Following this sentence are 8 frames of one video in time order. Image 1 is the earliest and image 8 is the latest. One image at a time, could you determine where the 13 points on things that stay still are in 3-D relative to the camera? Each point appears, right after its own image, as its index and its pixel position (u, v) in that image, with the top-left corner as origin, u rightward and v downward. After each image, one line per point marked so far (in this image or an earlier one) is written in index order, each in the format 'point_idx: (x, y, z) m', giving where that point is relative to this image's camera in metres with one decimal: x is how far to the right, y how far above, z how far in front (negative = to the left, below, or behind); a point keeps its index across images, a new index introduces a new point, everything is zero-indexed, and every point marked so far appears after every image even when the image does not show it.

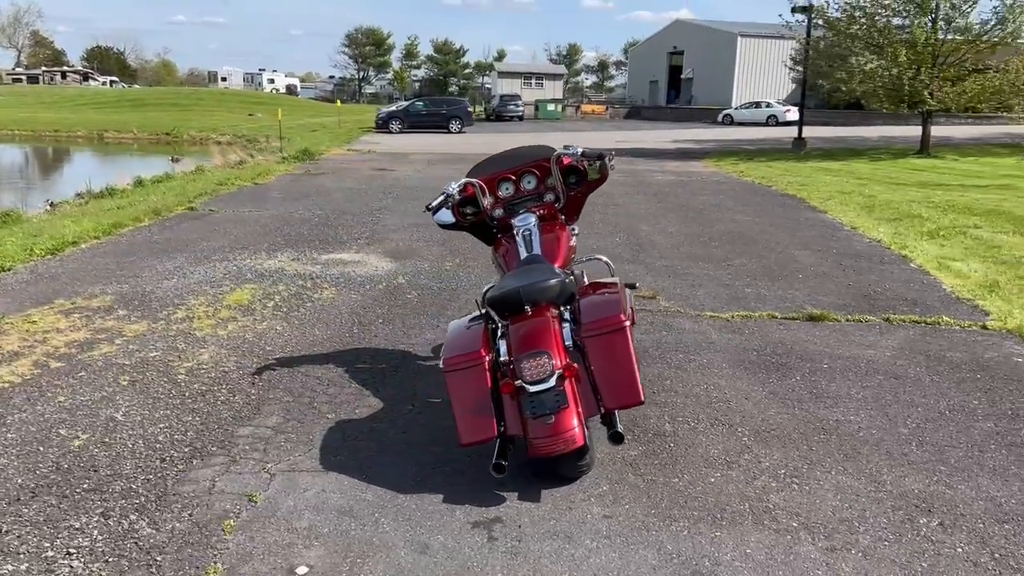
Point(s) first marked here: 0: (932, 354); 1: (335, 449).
0: (+2.7, -0.4, +5.5) m
1: (-0.7, -0.7, +3.8) m
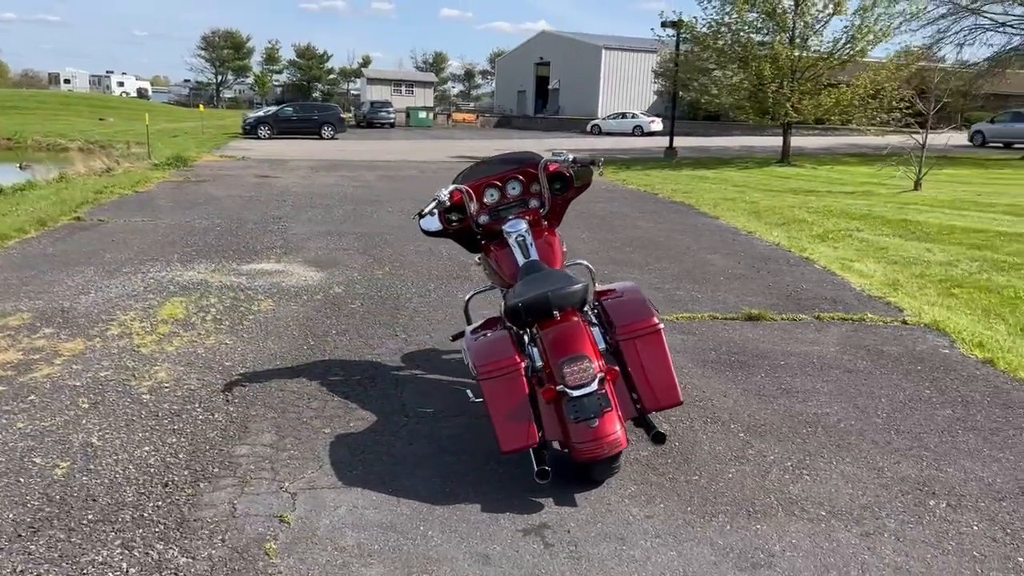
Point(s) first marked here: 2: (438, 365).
0: (+2.5, -0.4, +5.9) m
1: (-0.7, -0.7, +3.7) m
2: (-0.4, -0.5, +5.2) m
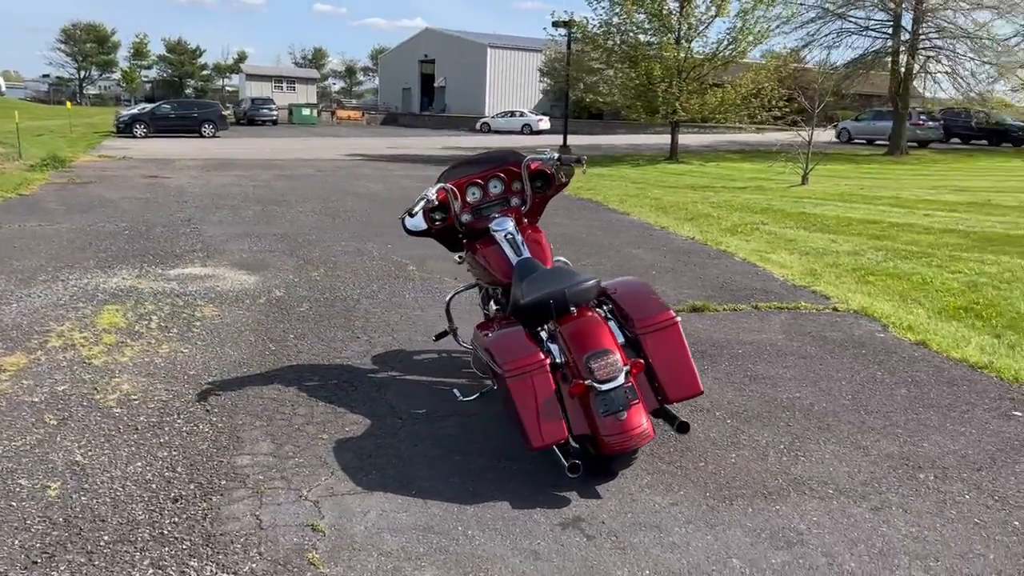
0: (+2.2, -0.3, +6.3) m
1: (-0.6, -0.8, +3.6) m
2: (-0.6, -0.5, +5.2) m
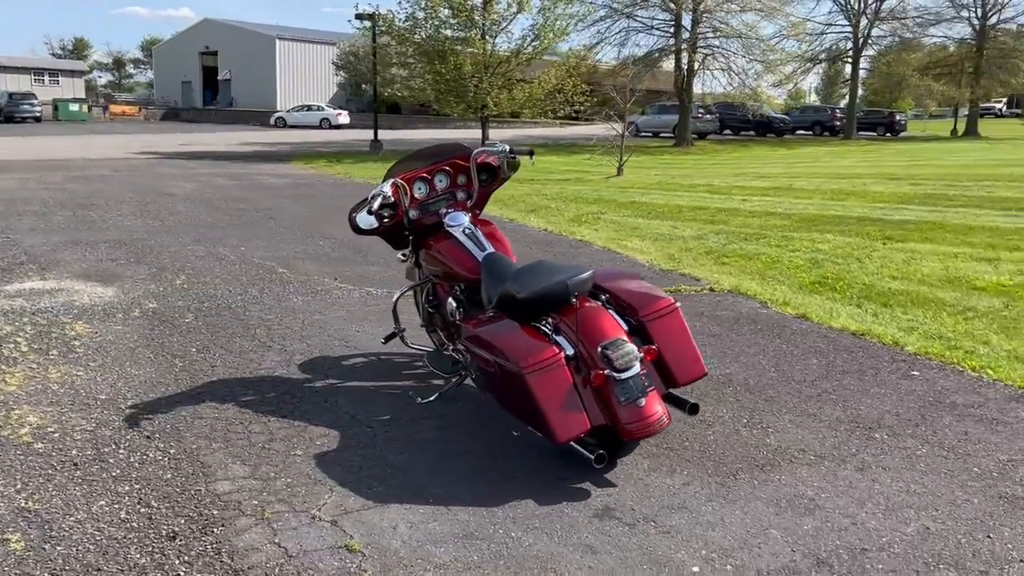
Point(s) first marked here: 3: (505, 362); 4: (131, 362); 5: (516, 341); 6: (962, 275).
0: (+1.5, -0.2, +6.6) m
1: (-0.6, -0.8, +3.4) m
2: (-0.9, -0.5, +4.9) m
3: (0.0, -0.3, +3.3) m
4: (-2.3, -0.4, +5.1) m
5: (0.0, -0.2, +3.4) m
6: (+4.2, +0.1, +8.1) m
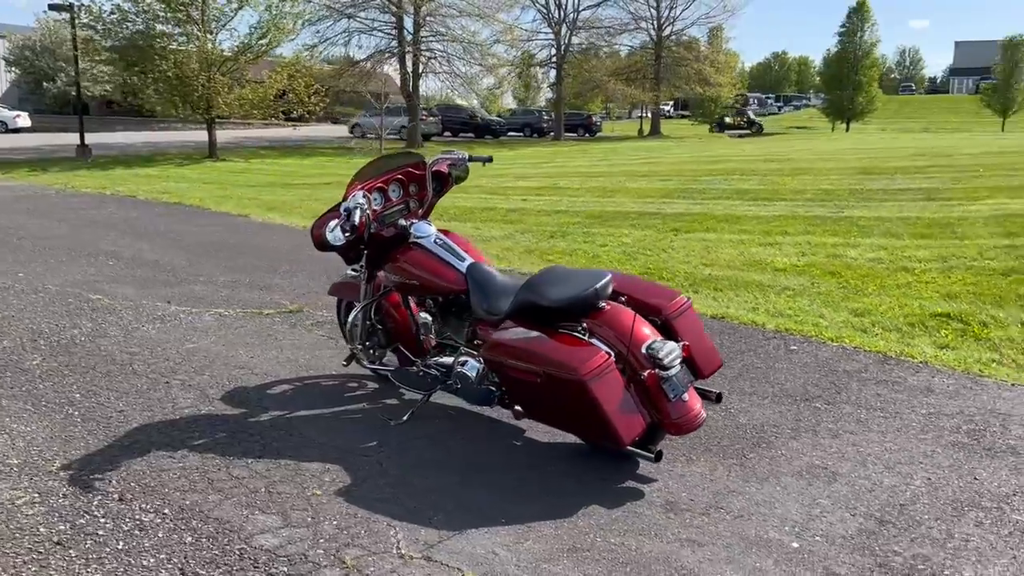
0: (+0.5, -0.2, +6.9) m
1: (-0.4, -0.8, +3.2) m
2: (-1.2, -0.6, +4.6) m
3: (+0.2, -0.3, +3.4) m
4: (-2.5, -0.6, +4.3) m
5: (+0.2, -0.2, +3.4) m
6: (+2.6, +0.3, +9.1) m
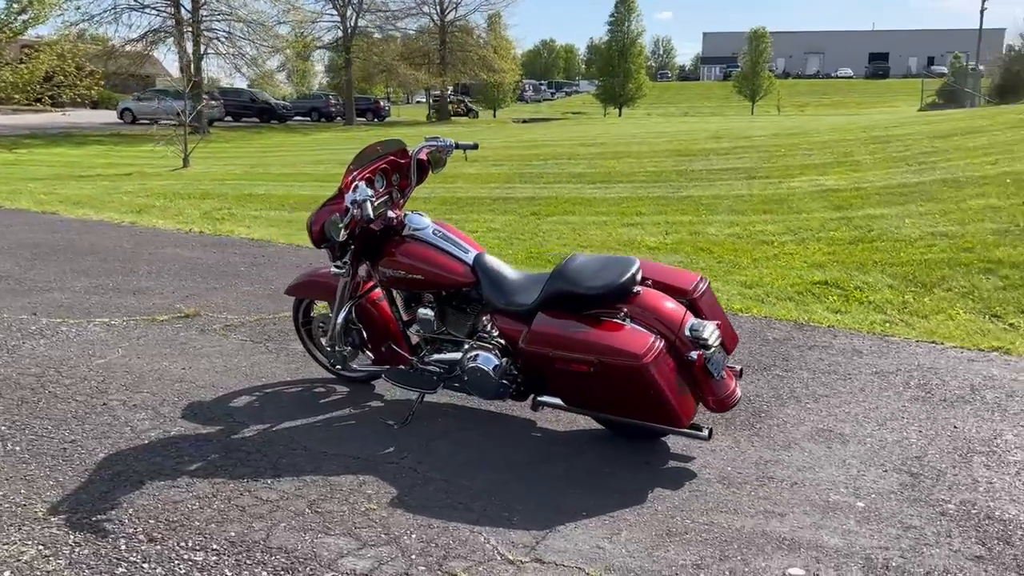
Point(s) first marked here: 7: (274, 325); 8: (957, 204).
0: (-0.2, -0.1, +6.9) m
1: (-0.1, -0.8, +3.1) m
2: (-1.2, -0.6, +4.2) m
3: (+0.4, -0.3, +3.3) m
4: (-2.4, -0.7, +3.6) m
5: (+0.4, -0.2, +3.4) m
6: (+1.3, +0.5, +9.5) m
7: (-1.6, -0.2, +6.0) m
8: (+4.9, +0.9, +9.6) m
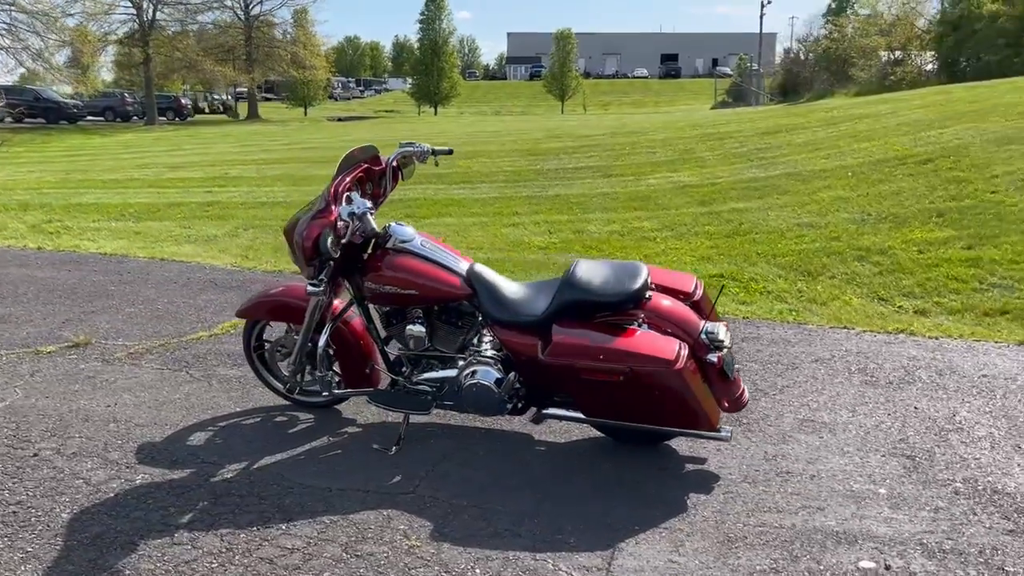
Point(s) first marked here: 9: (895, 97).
0: (-0.8, -0.1, +6.7) m
1: (+0.1, -0.9, +3.0) m
2: (-1.3, -0.7, +3.8) m
3: (+0.5, -0.3, +3.3) m
4: (-2.3, -0.9, +3.0) m
5: (+0.5, -0.2, +3.4) m
6: (0.0, +0.5, +9.5) m
7: (-2.1, -0.4, +5.4) m
8: (+3.6, +1.1, +10.4) m
9: (+8.8, +4.4, +19.9) m
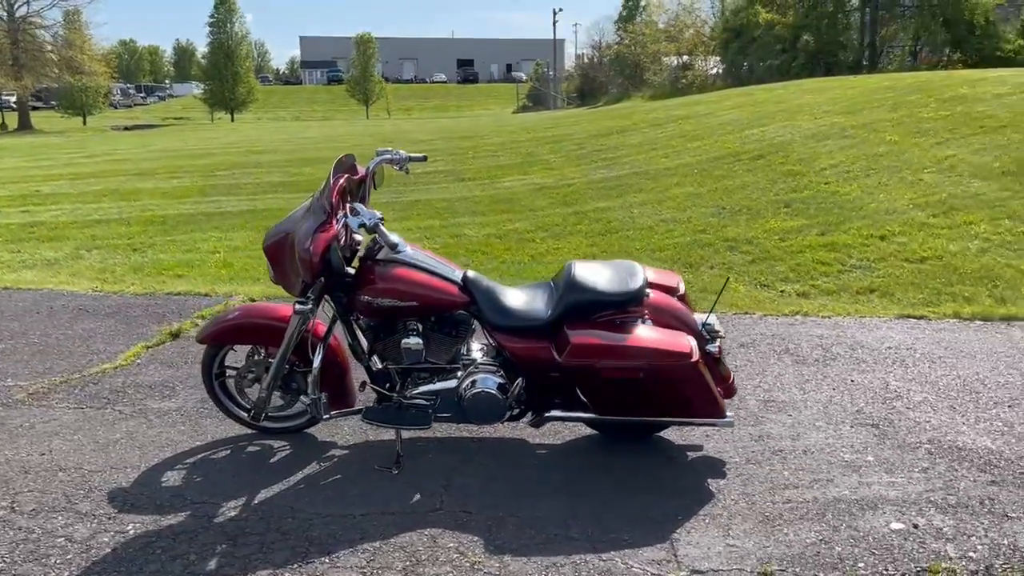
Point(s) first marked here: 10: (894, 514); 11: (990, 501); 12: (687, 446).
0: (-1.4, -0.2, +6.4) m
1: (+0.3, -0.9, +3.0) m
2: (-1.2, -0.8, +3.5) m
3: (+0.6, -0.3, +3.4) m
4: (-2.1, -1.0, +2.5) m
5: (+0.5, -0.2, +3.4) m
6: (-1.3, +0.5, +9.4) m
7: (-2.4, -0.5, +4.9) m
8: (+1.9, +1.2, +11.0) m
9: (+4.7, +4.7, +21.4) m
10: (+1.4, -0.8, +3.1) m
11: (+1.8, -0.8, +3.2) m
12: (+0.8, -0.7, +3.8) m
